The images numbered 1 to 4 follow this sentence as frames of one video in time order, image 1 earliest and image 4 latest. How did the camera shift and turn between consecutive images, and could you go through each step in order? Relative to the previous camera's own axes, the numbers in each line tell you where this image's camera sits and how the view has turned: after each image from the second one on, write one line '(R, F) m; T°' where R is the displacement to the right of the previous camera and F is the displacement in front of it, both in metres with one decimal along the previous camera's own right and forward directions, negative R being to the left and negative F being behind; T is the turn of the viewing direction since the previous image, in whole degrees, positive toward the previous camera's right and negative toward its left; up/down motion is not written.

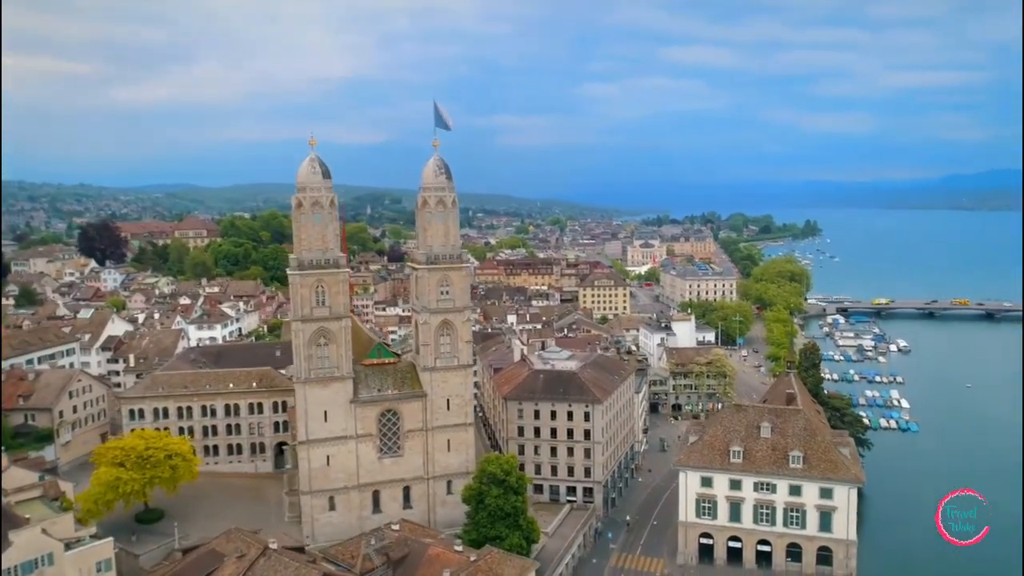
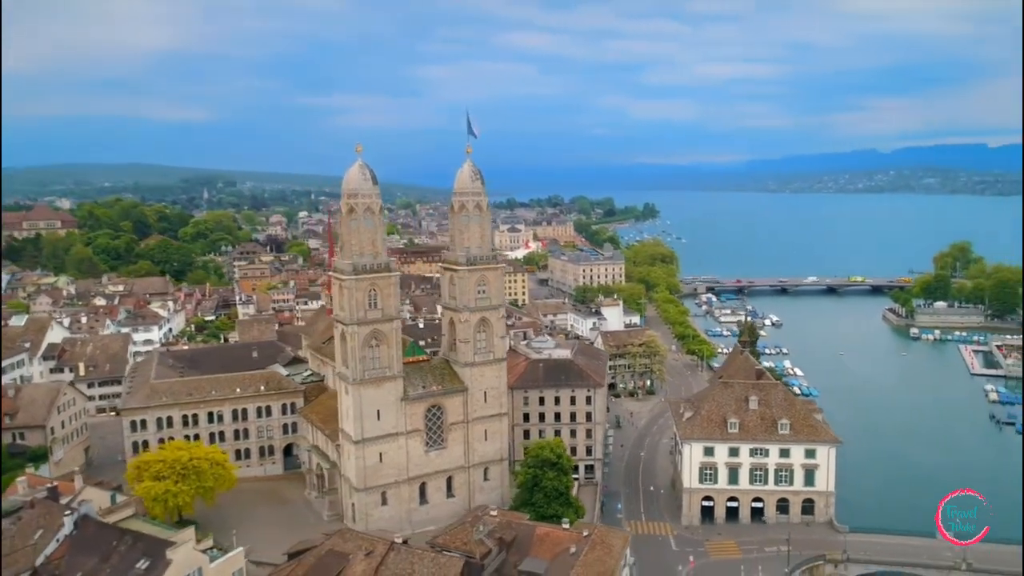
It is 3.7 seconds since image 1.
(-11.8, -1.9) m; +12°
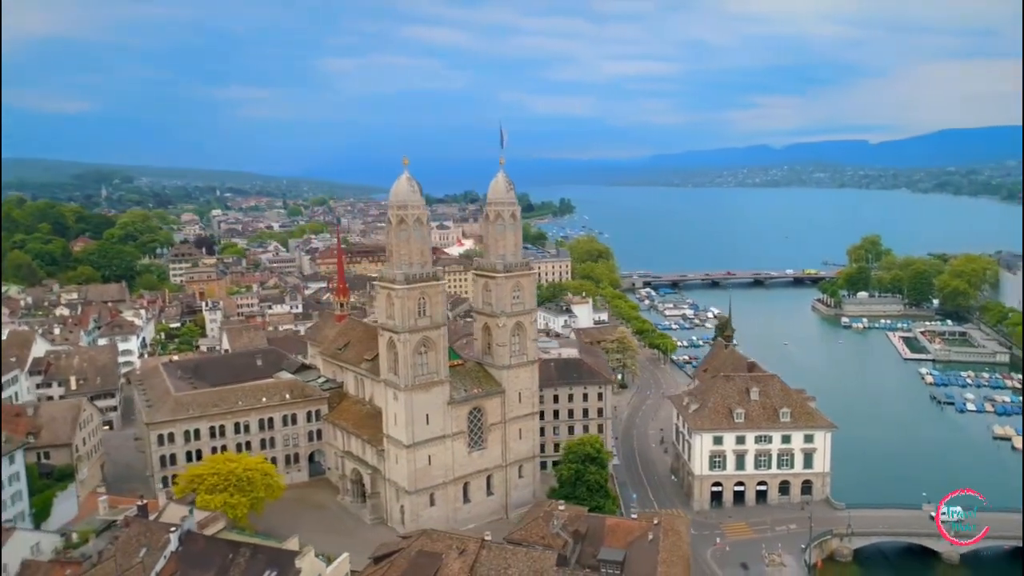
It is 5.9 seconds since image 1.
(-7.8, -1.6) m; +7°
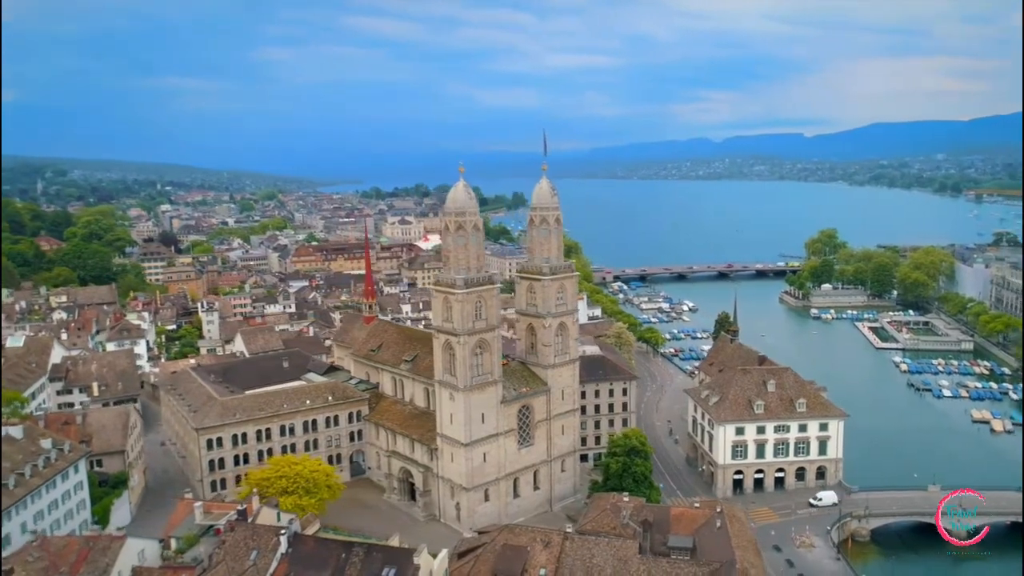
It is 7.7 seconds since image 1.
(-6.4, -1.5) m; +4°
